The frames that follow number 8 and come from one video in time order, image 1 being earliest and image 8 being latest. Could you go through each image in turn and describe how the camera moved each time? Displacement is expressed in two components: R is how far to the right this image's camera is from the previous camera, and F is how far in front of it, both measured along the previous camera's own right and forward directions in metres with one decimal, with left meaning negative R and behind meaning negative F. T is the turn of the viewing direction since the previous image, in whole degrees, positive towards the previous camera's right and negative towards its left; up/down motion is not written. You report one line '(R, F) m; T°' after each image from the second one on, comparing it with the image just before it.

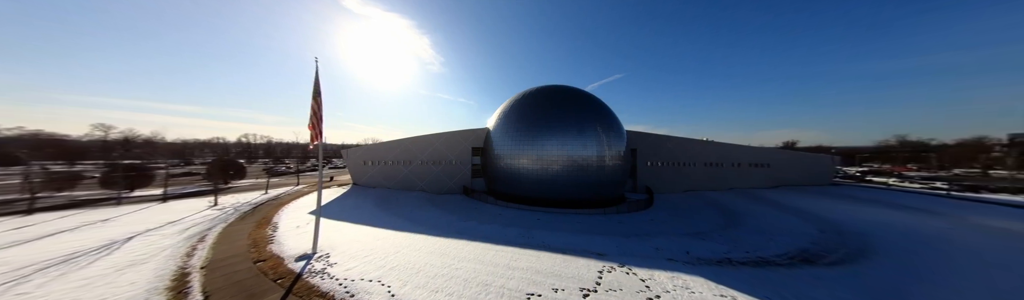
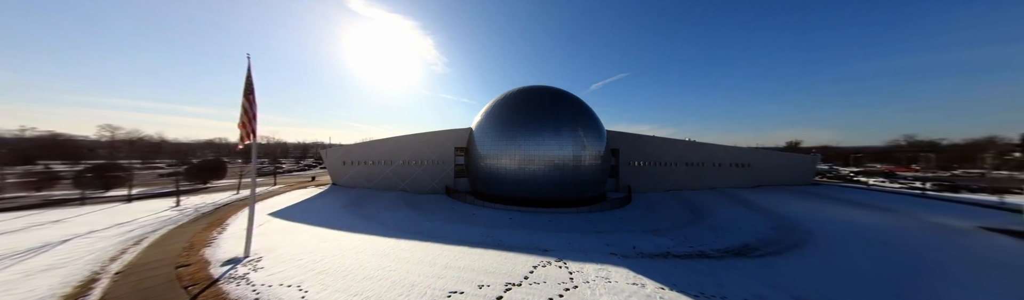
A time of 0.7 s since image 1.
(+1.6, +0.3) m; +1°
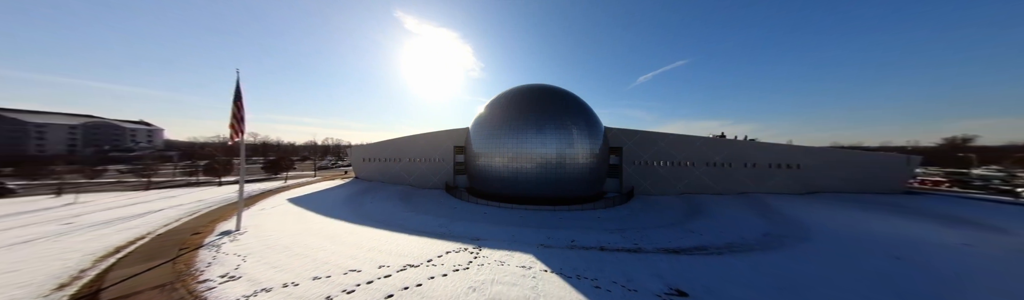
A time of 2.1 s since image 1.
(+3.5, +0.1) m; -9°
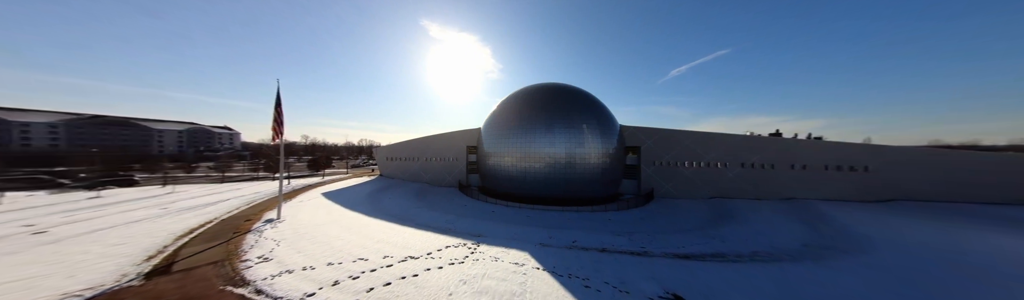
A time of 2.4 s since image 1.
(+0.7, -0.2) m; -6°
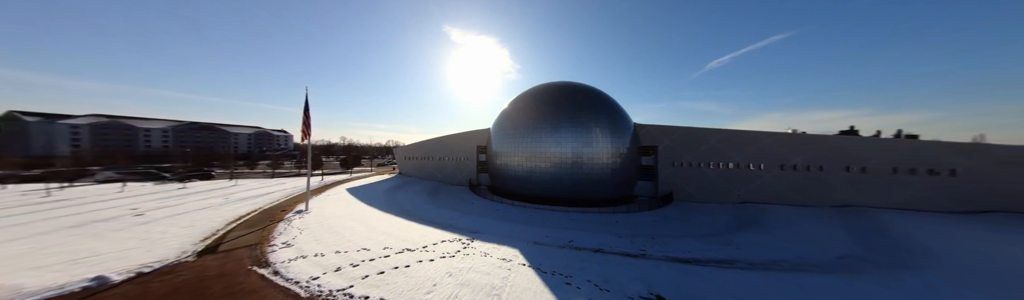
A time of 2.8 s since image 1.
(+0.9, -0.2) m; -5°
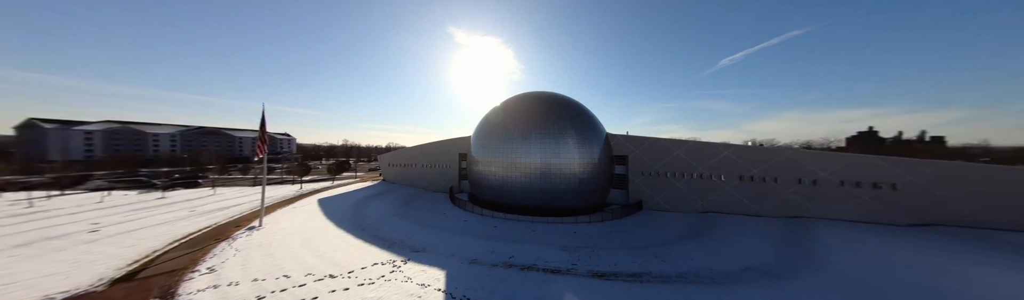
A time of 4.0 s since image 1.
(+2.1, +0.1) m; 0°
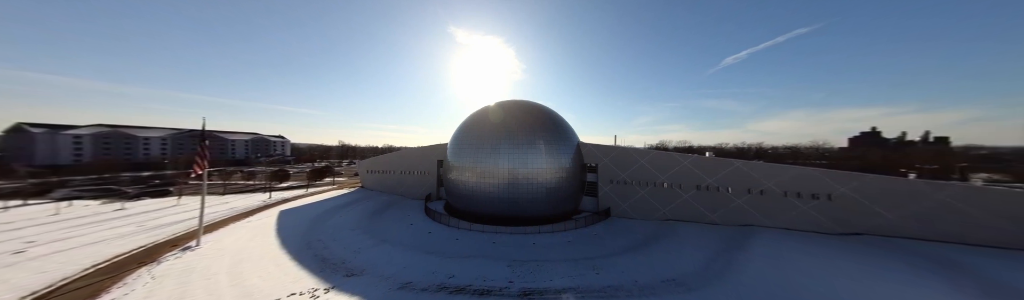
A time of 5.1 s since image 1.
(+2.0, +0.2) m; +1°
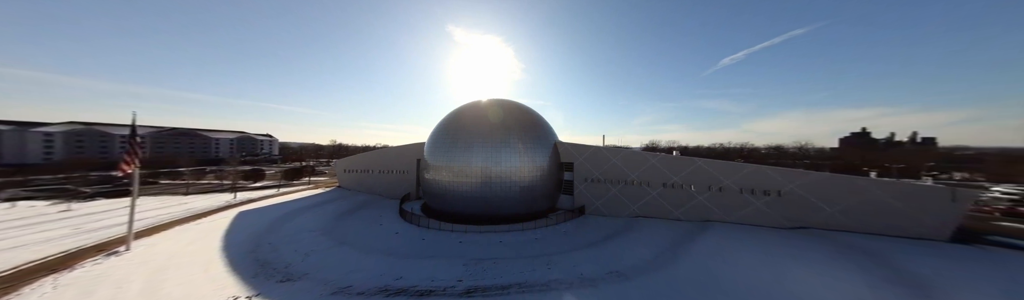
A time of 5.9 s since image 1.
(+1.4, +0.3) m; +2°
